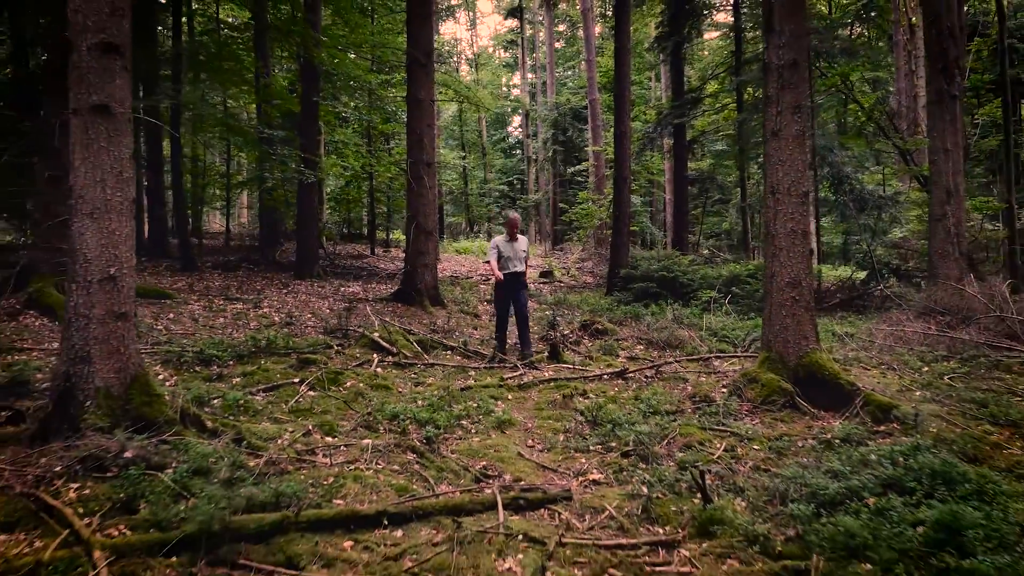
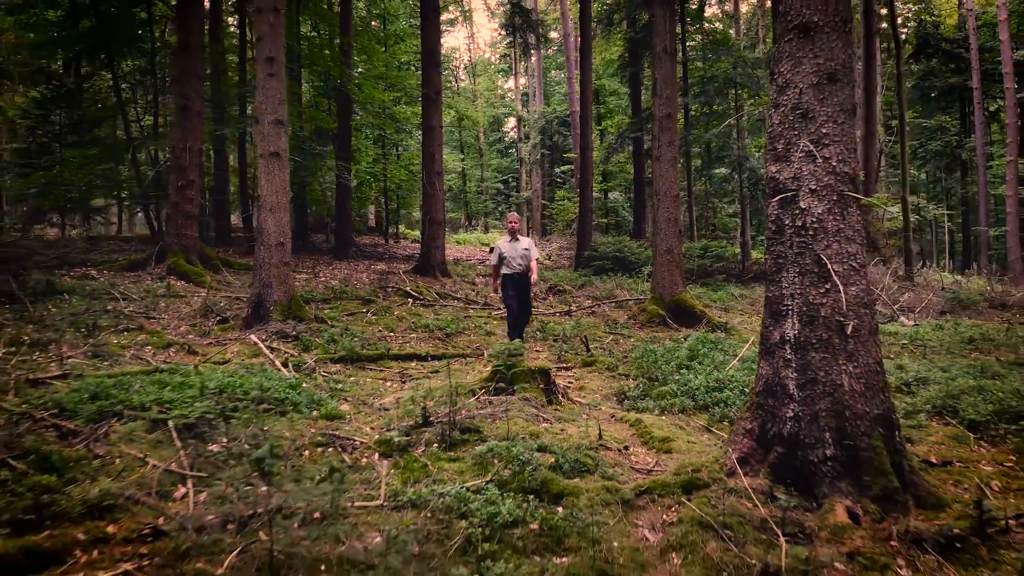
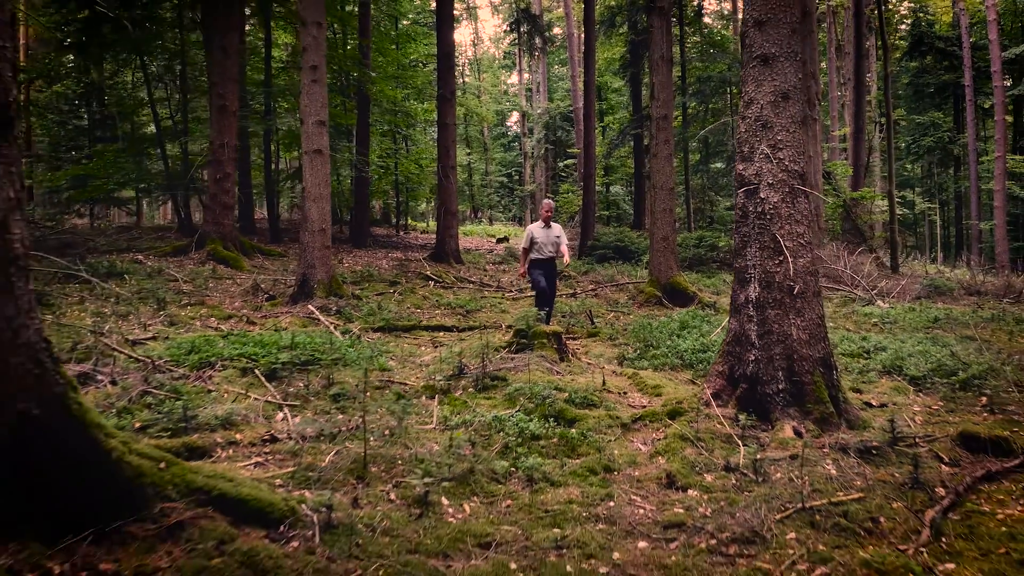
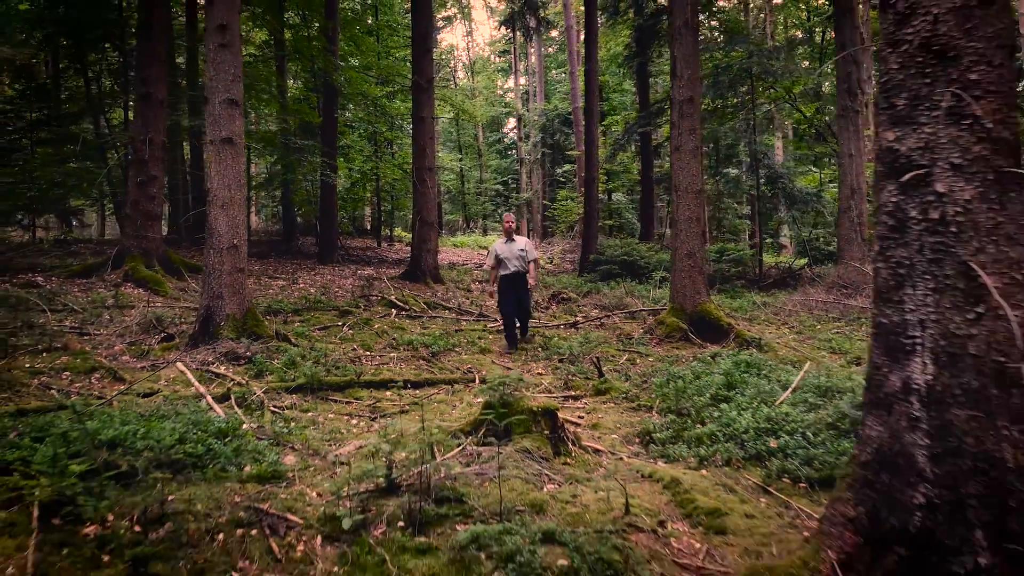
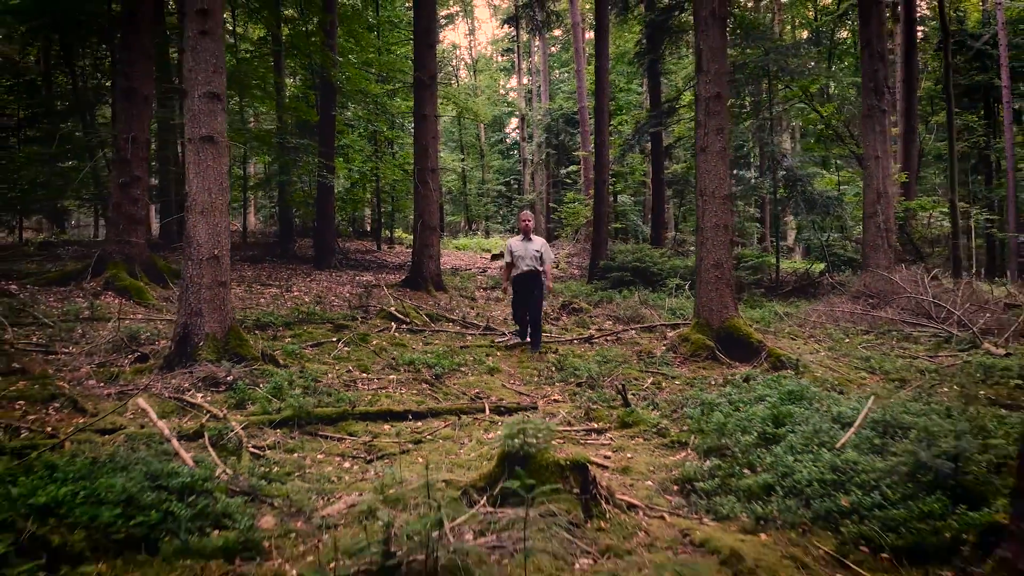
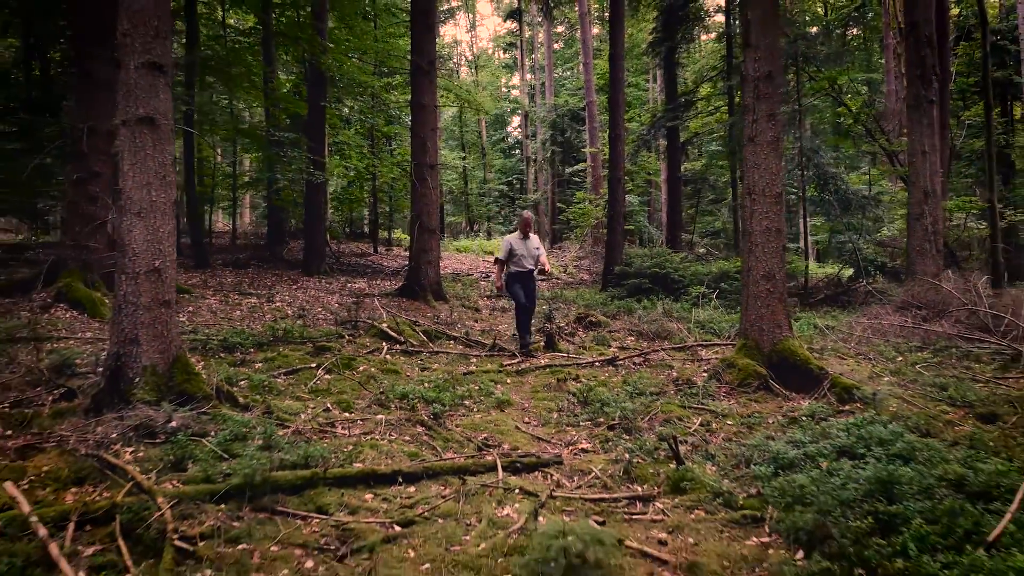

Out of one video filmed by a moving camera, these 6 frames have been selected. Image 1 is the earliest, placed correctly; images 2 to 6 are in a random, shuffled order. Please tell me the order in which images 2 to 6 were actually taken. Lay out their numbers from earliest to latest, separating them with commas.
6, 5, 4, 2, 3
